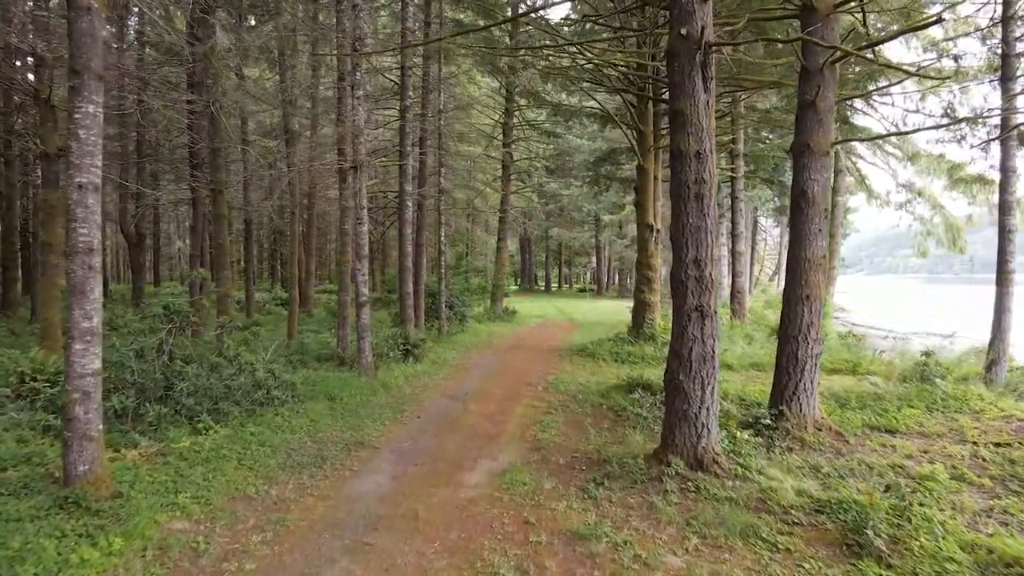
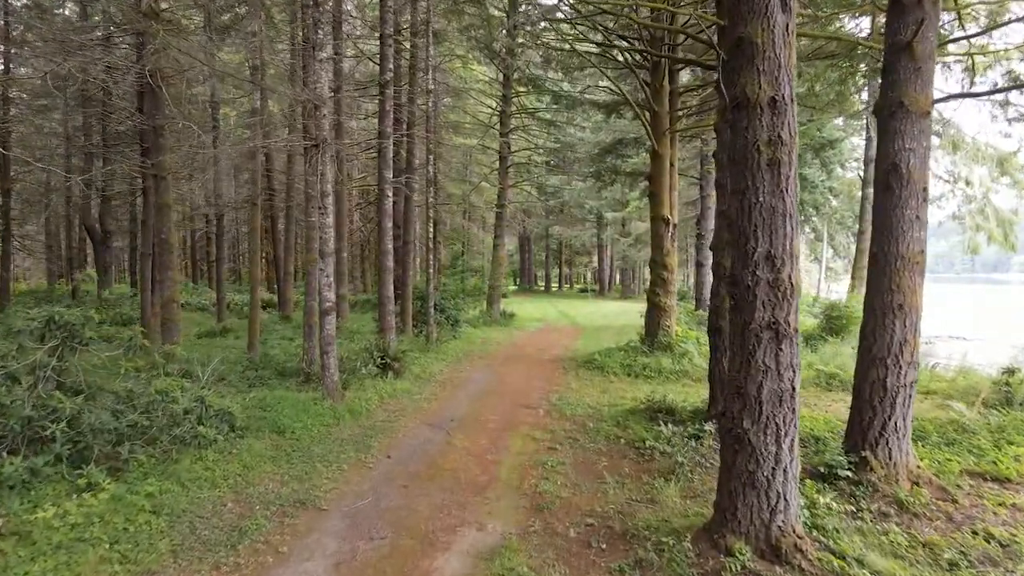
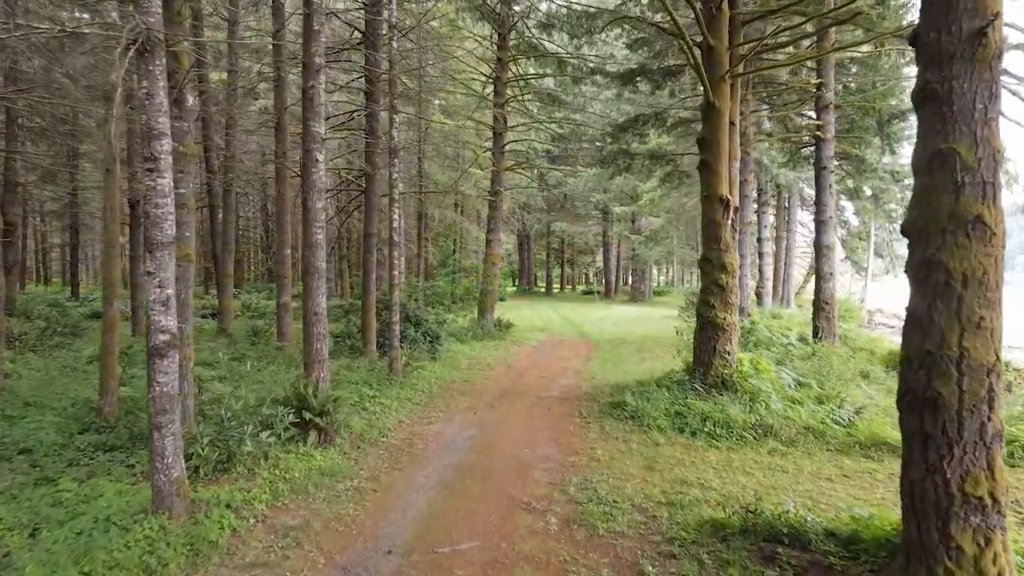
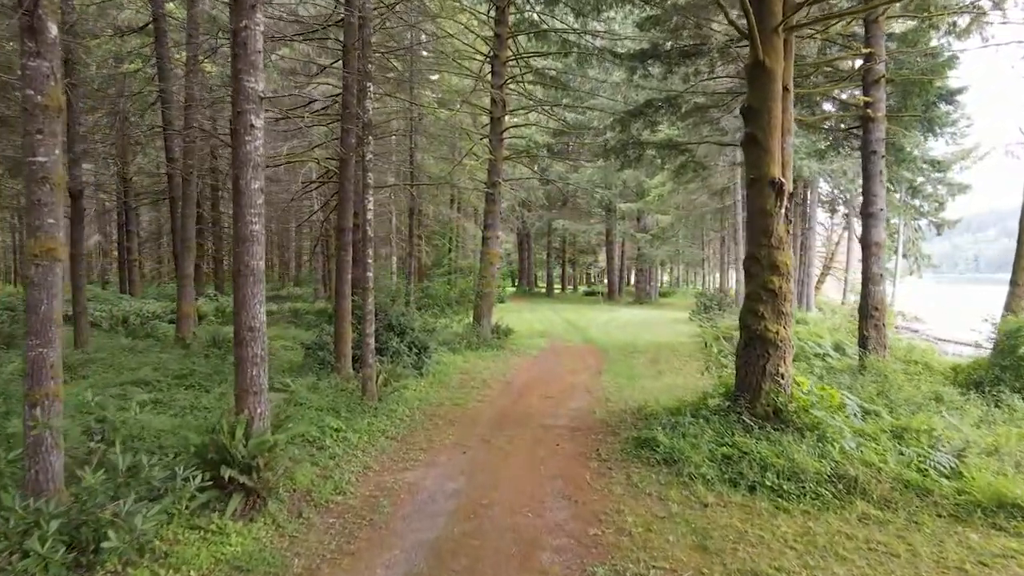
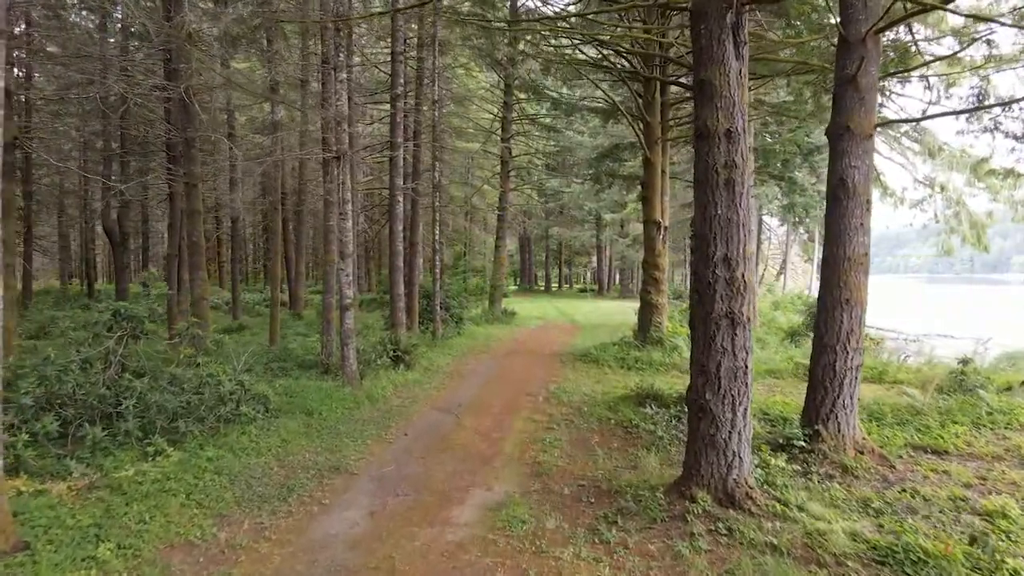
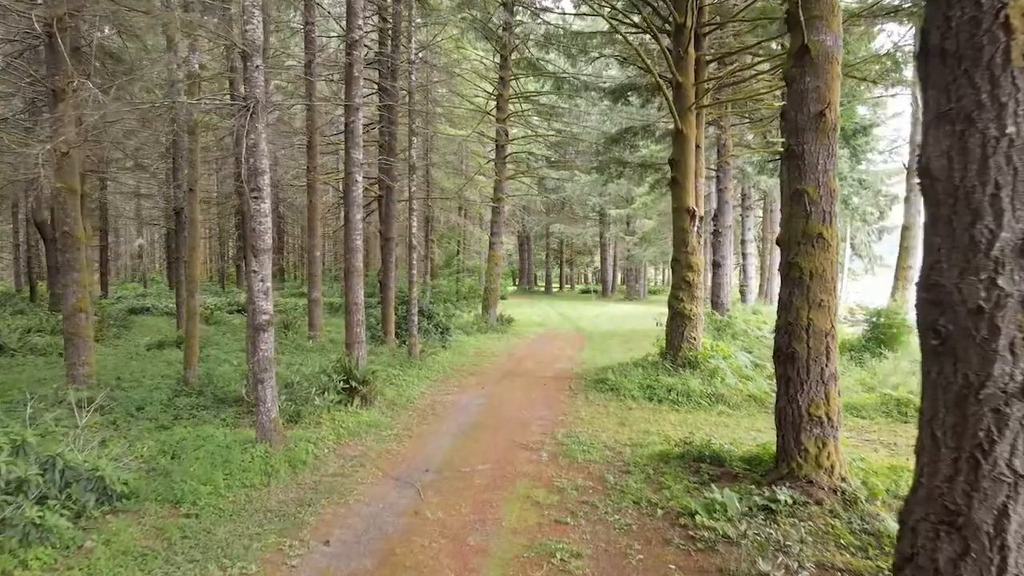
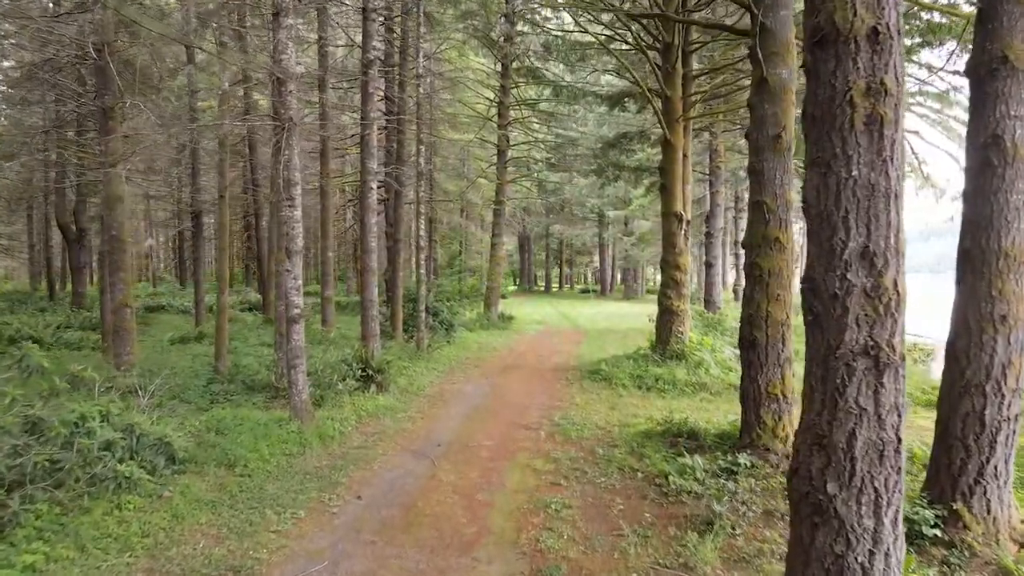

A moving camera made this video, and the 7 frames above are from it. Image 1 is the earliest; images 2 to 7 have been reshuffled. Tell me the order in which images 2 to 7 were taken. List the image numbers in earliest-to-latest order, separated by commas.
5, 2, 7, 6, 3, 4
